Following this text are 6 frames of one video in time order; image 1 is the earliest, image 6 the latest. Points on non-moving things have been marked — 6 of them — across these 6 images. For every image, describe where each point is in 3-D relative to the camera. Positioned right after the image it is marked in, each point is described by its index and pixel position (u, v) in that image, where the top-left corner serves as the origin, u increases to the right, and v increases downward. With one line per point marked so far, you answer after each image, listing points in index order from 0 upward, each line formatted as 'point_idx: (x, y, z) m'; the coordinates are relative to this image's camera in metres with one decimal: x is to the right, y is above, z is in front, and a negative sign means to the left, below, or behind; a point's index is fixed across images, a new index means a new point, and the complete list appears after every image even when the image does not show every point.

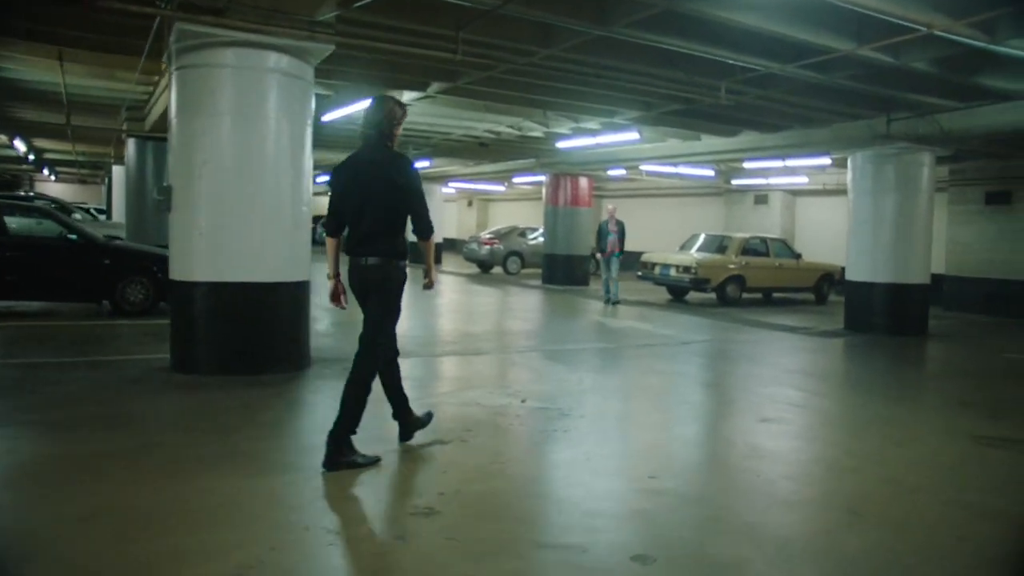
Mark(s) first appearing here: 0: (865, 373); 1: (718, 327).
0: (+4.0, -1.0, +8.8) m
1: (+3.4, -0.6, +12.7) m
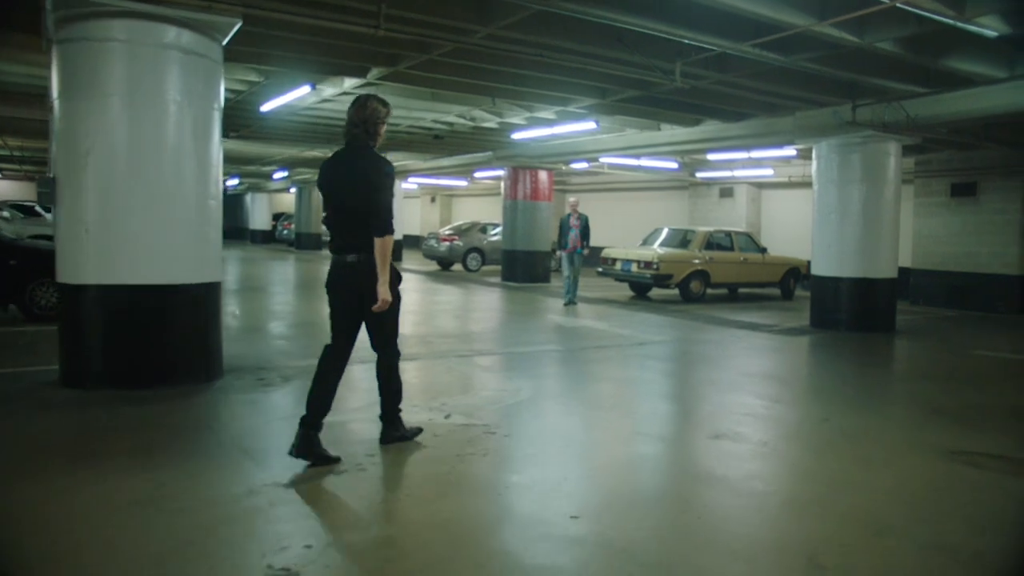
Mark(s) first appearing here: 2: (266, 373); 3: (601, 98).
0: (+3.4, -0.9, +8.2) m
1: (+2.7, -0.6, +12.1) m
2: (-2.4, -0.8, +7.7) m
3: (+1.4, +2.9, +11.9) m
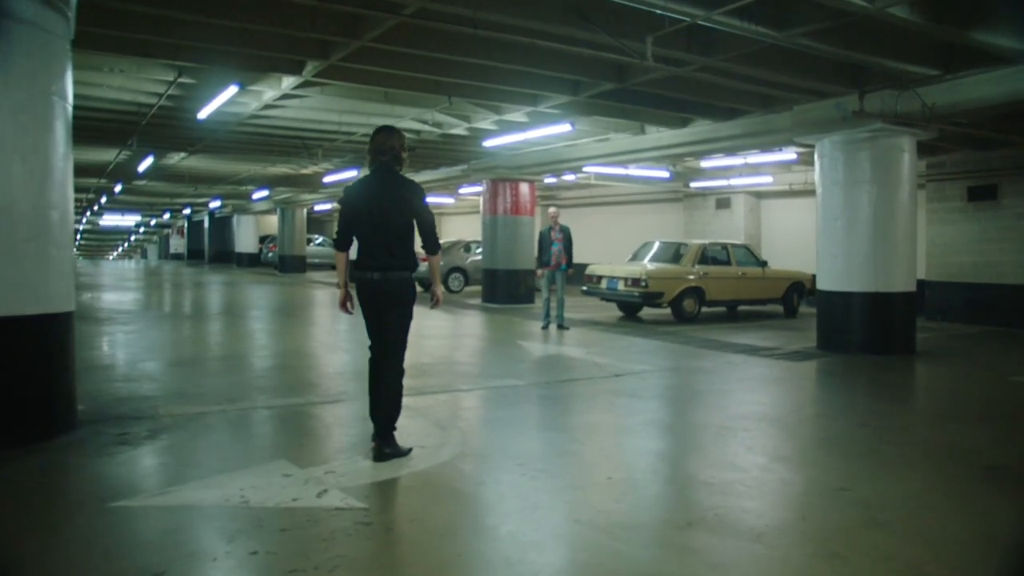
0: (+2.9, -1.1, +6.7) m
1: (+2.2, -0.8, +10.6) m
2: (-2.9, -1.1, +6.2) m
3: (+0.8, +2.6, +10.5) m
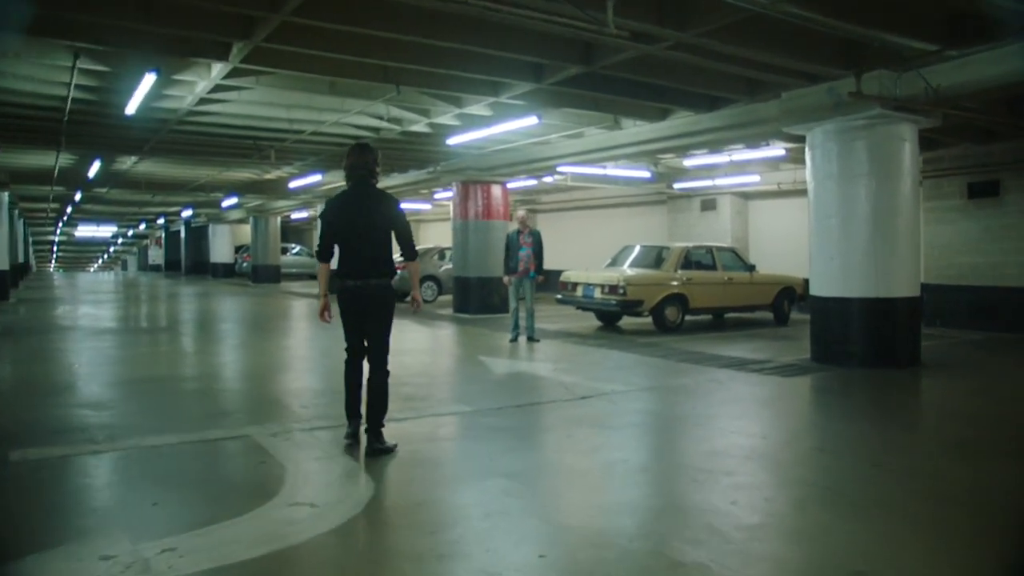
0: (+2.4, -1.1, +5.6) m
1: (+1.7, -0.9, +9.5) m
2: (-3.4, -1.2, +5.0) m
3: (+0.3, +2.5, +9.4) m
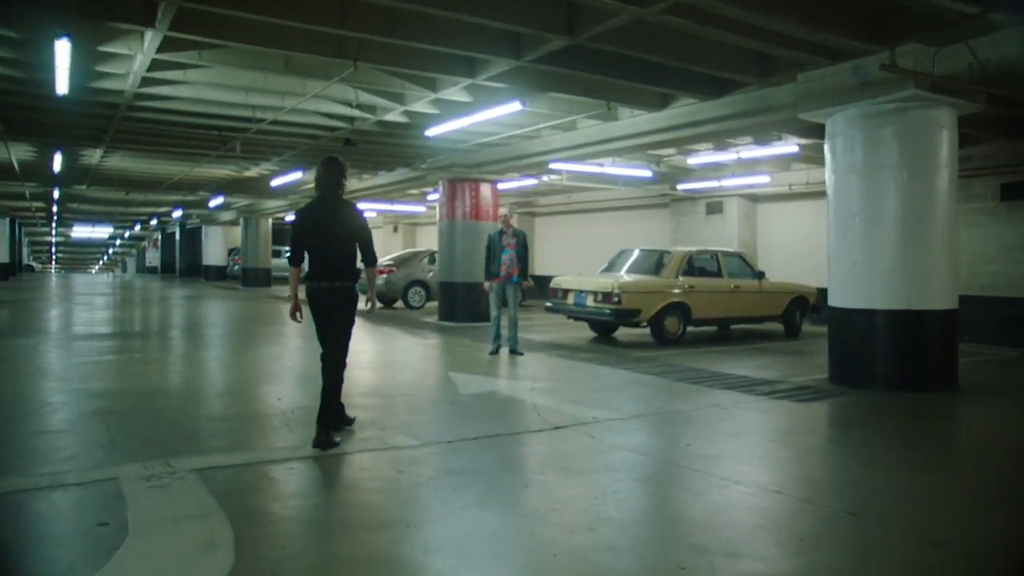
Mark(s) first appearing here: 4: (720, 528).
0: (+2.1, -1.2, +4.3) m
1: (+1.4, -1.0, +8.2) m
2: (-3.7, -1.2, +3.8) m
3: (0.0, +2.4, +8.2) m
4: (+1.0, -1.2, +3.8) m
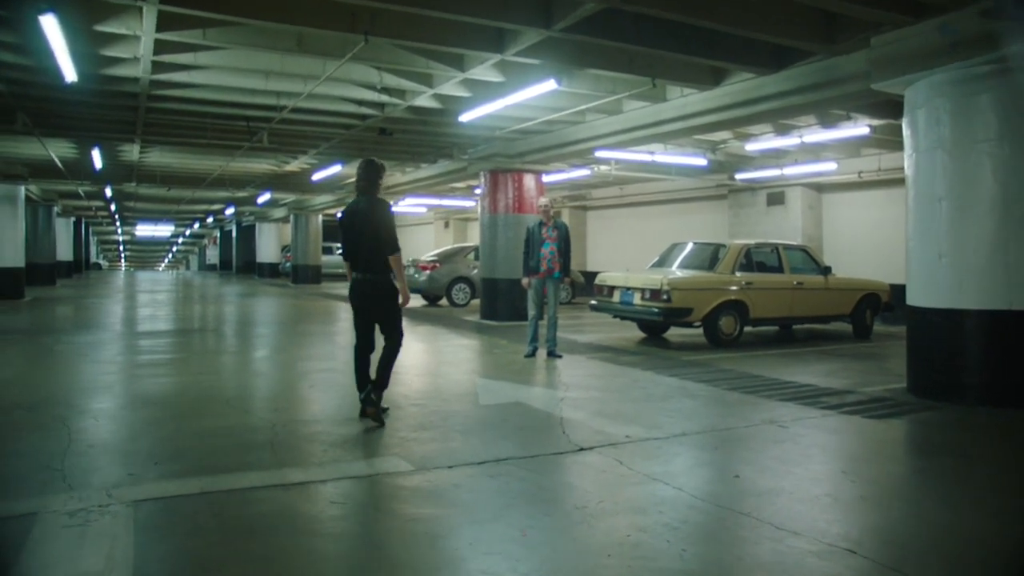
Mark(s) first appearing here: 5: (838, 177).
0: (+2.1, -1.2, +3.3) m
1: (+1.7, -1.0, +7.3) m
2: (-3.7, -1.2, +3.2) m
3: (+0.3, +2.5, +7.3) m
4: (+1.0, -1.2, +2.8) m
5: (+6.7, +2.3, +15.9) m
